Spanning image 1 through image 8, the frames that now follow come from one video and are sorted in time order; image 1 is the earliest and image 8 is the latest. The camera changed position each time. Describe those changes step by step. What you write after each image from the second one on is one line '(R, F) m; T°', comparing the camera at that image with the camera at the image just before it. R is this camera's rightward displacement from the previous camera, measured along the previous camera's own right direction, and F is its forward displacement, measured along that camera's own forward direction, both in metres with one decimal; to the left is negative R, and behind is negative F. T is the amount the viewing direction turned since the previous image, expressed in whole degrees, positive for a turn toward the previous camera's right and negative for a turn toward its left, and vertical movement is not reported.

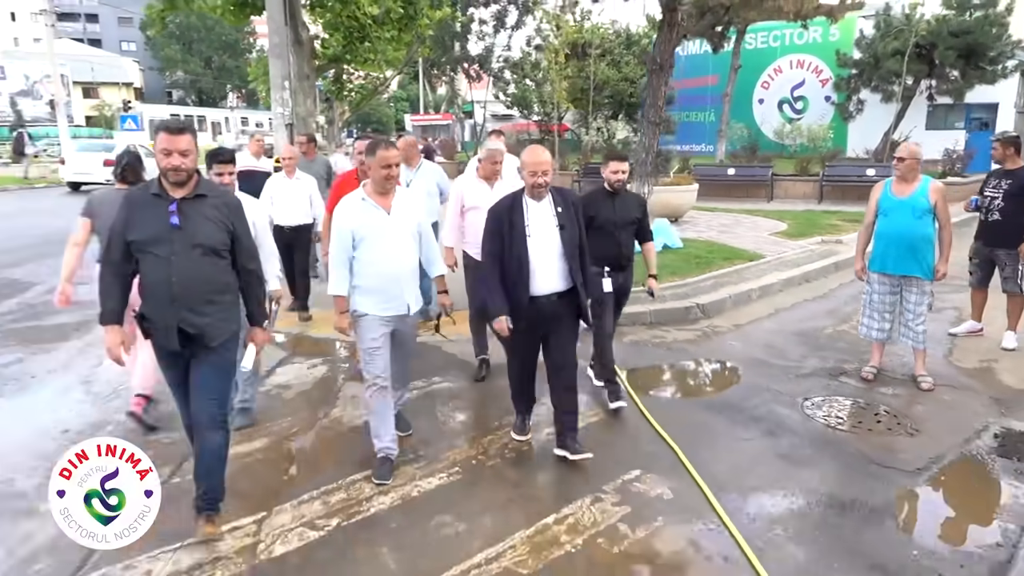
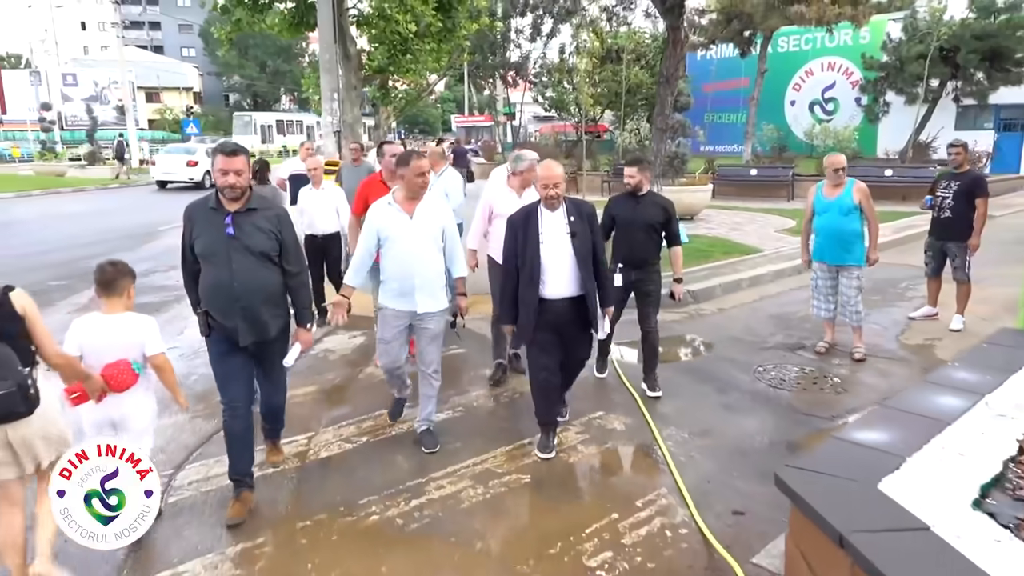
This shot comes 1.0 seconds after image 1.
(+0.4, -1.2) m; -4°
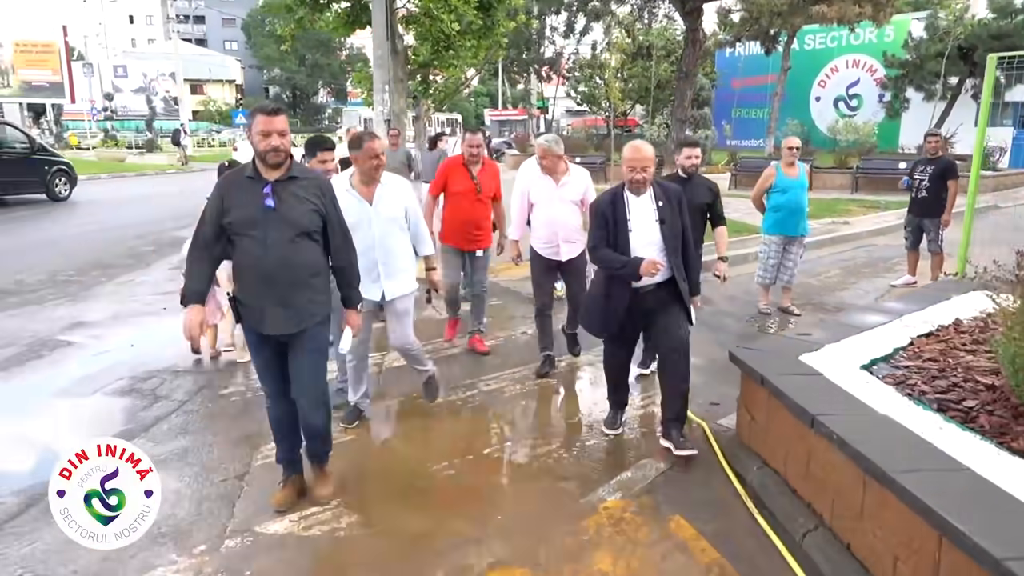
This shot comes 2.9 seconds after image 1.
(0.0, -1.3) m; -2°
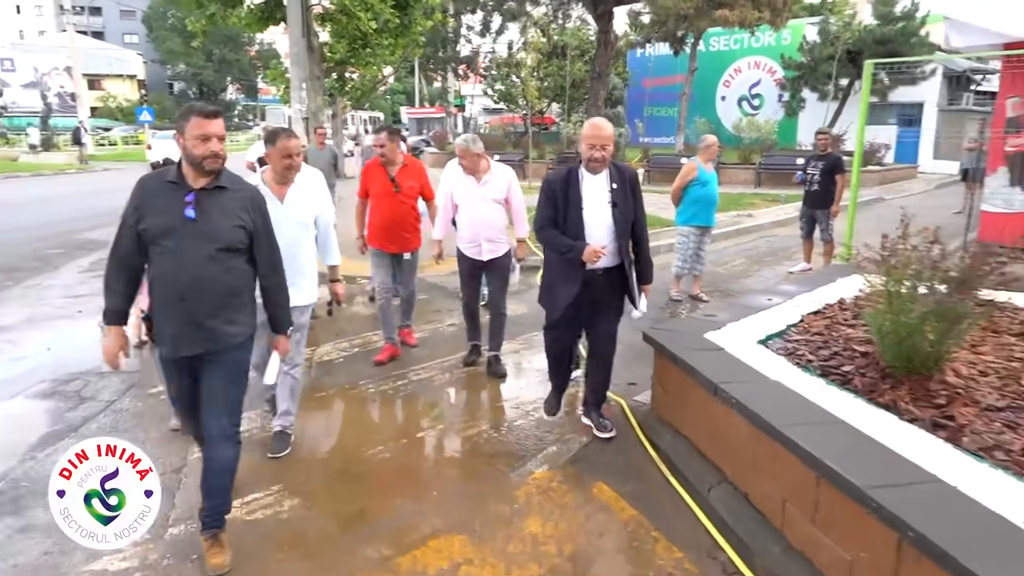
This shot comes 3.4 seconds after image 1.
(-0.1, -0.3) m; +6°
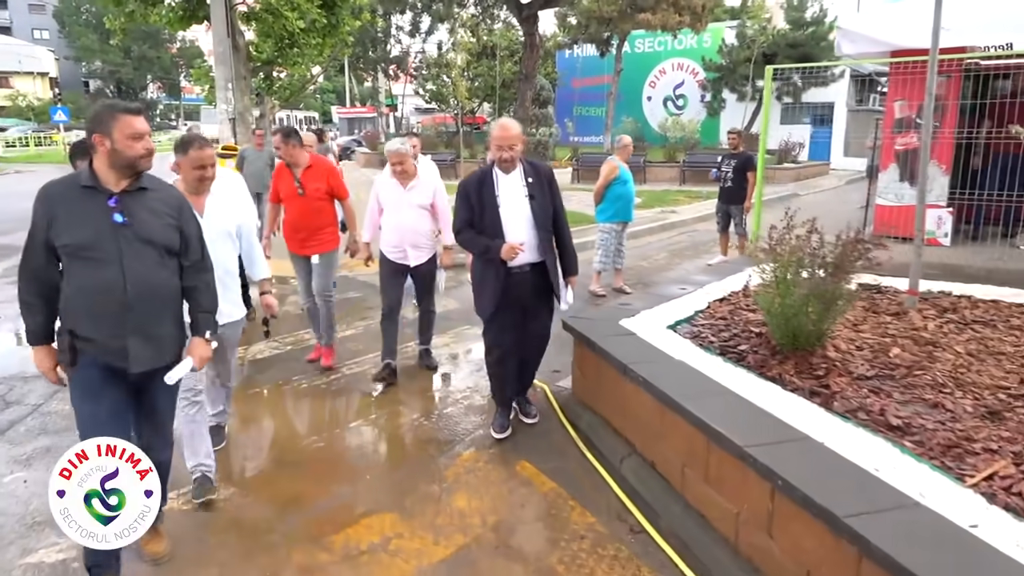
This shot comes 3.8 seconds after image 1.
(+0.1, -0.3) m; +5°
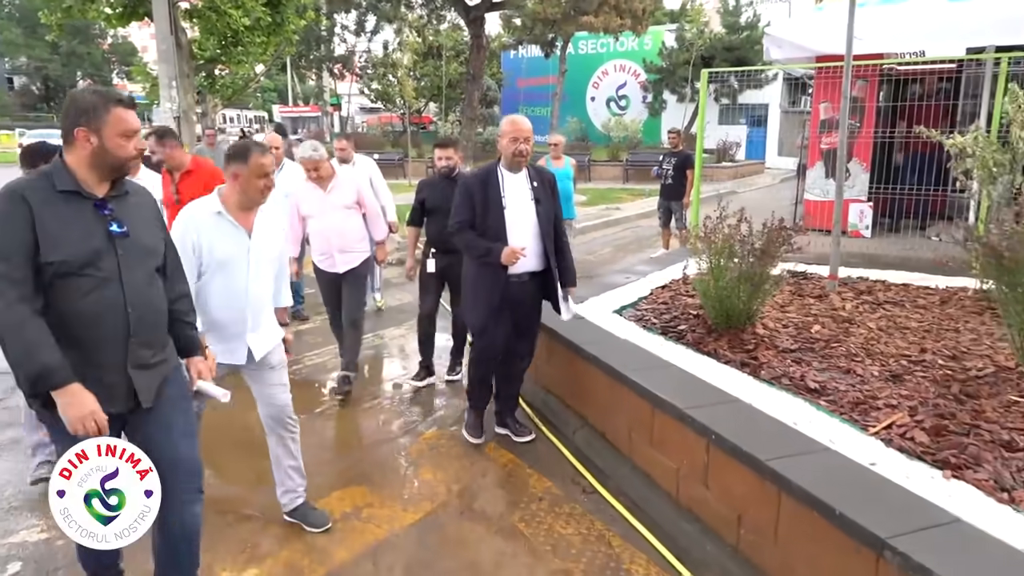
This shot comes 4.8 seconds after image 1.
(-0.1, -0.3) m; +4°
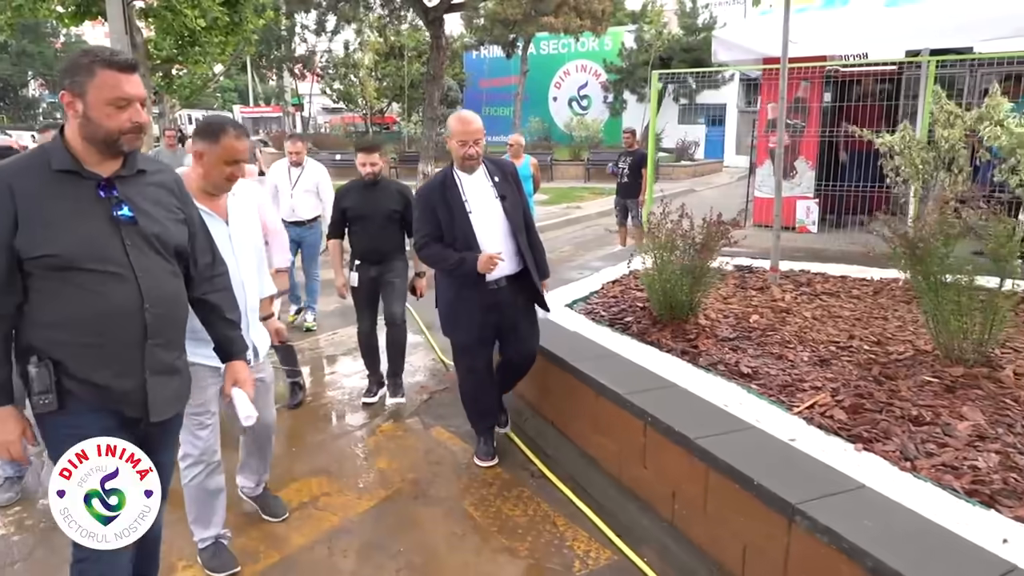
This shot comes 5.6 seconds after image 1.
(+0.1, -0.2) m; +3°
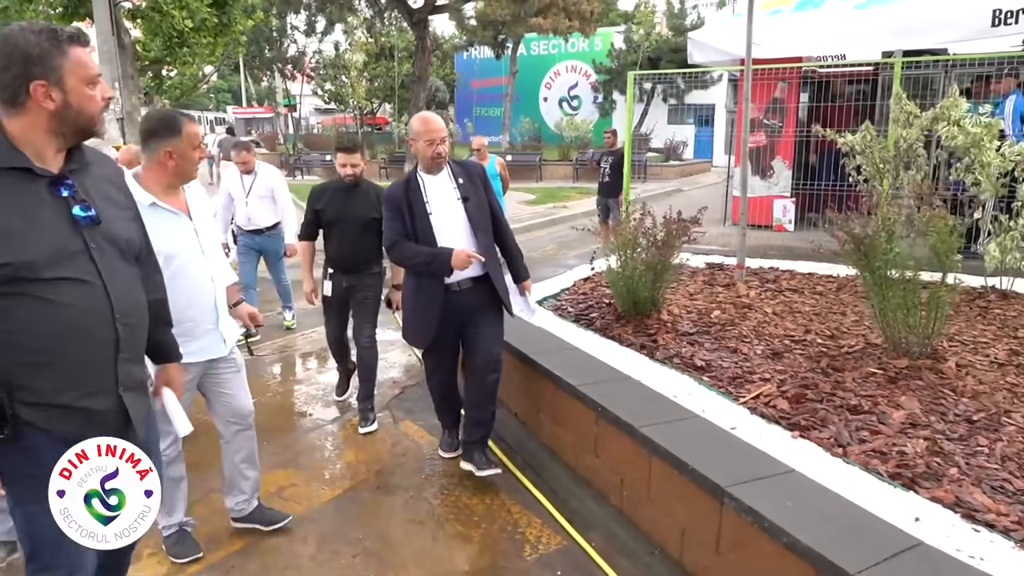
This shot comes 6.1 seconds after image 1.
(+0.2, -0.1) m; 0°
